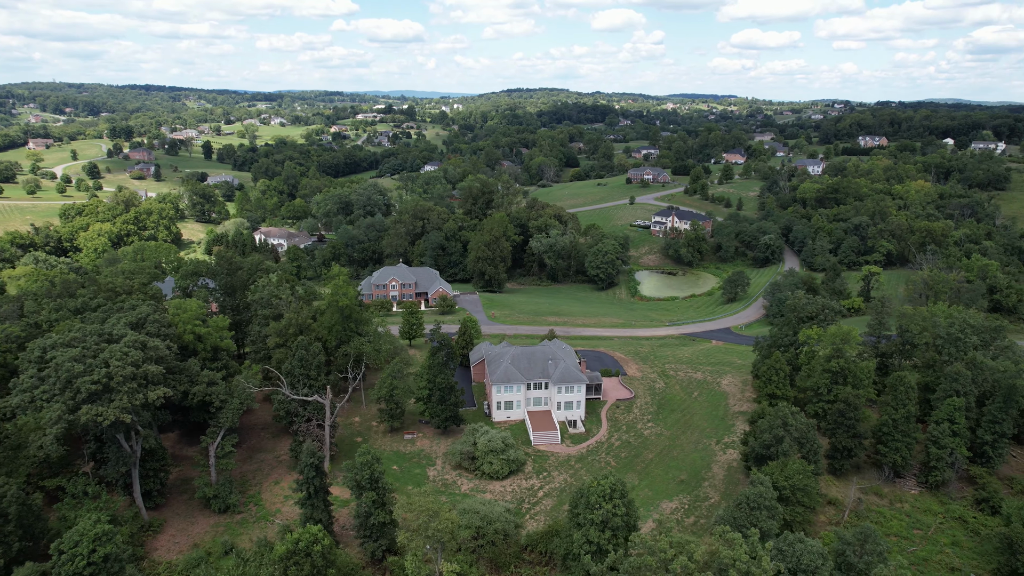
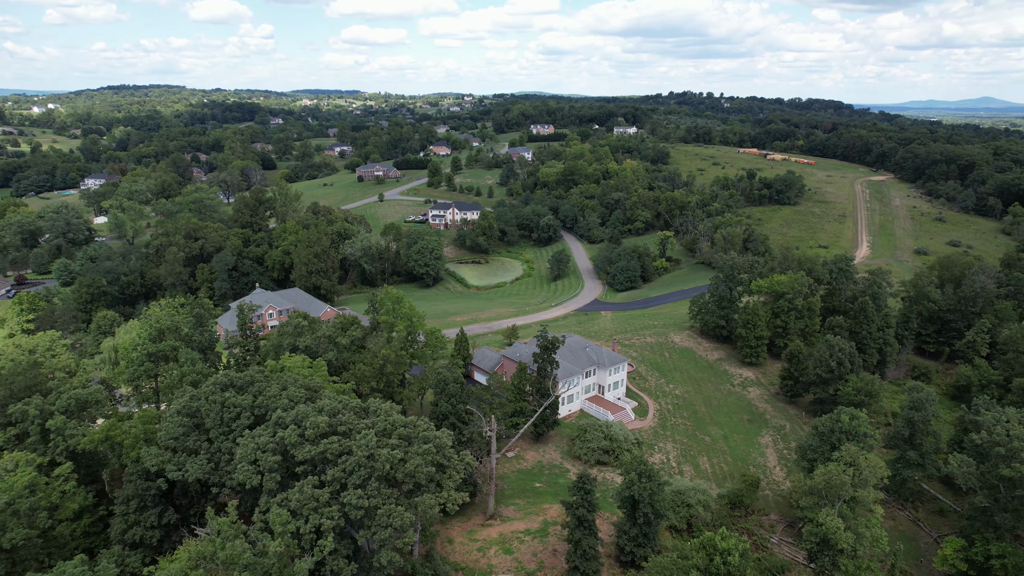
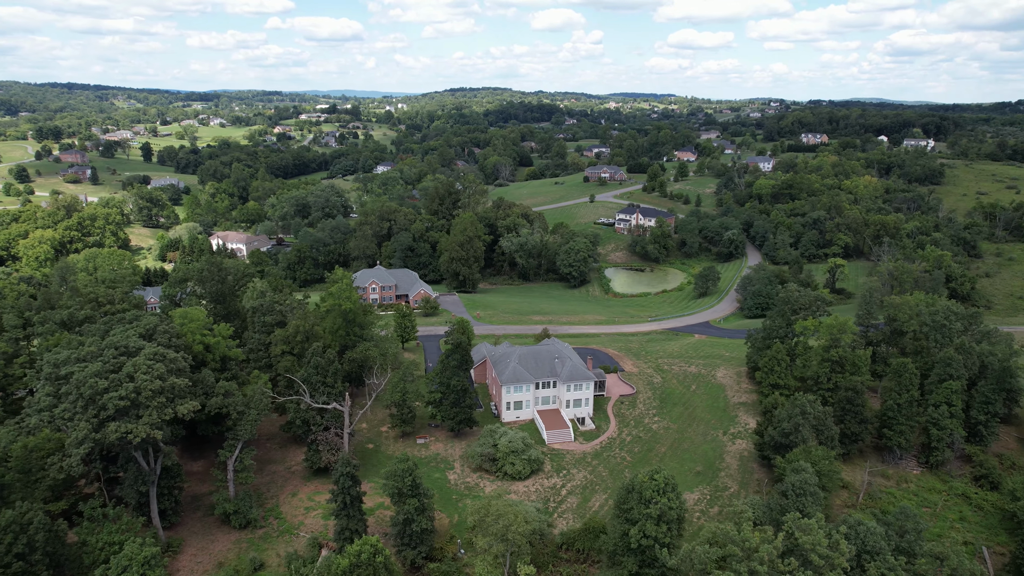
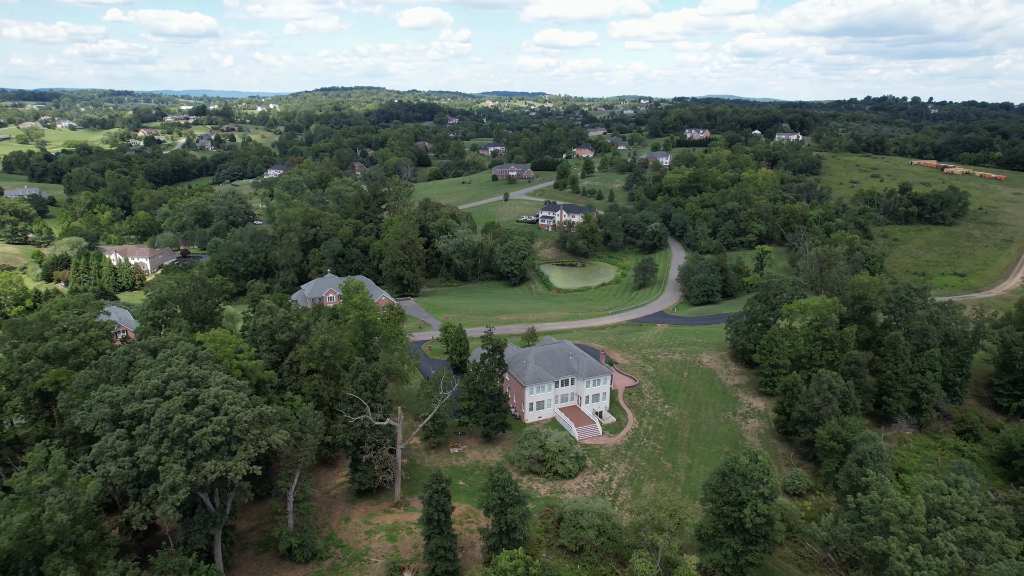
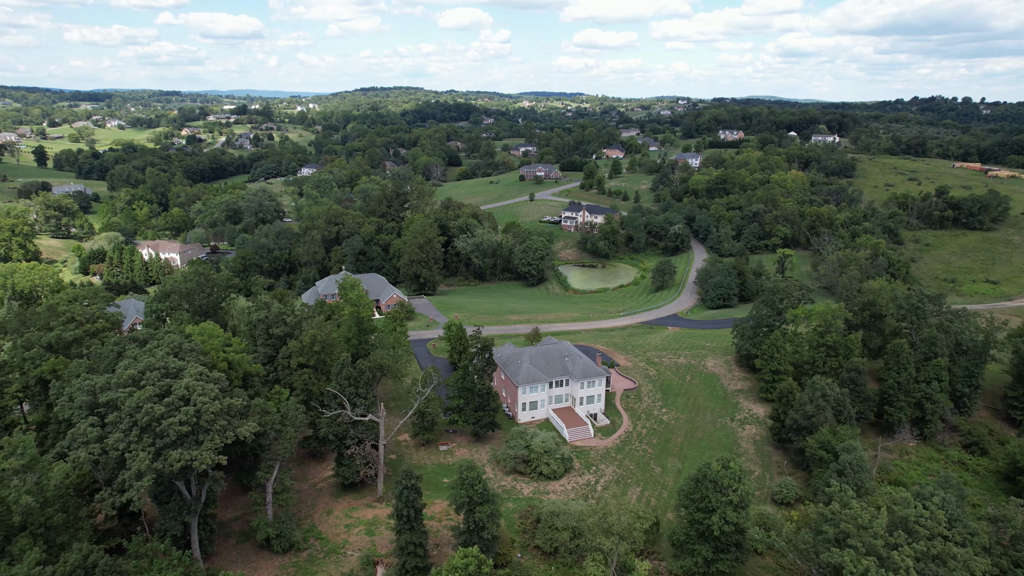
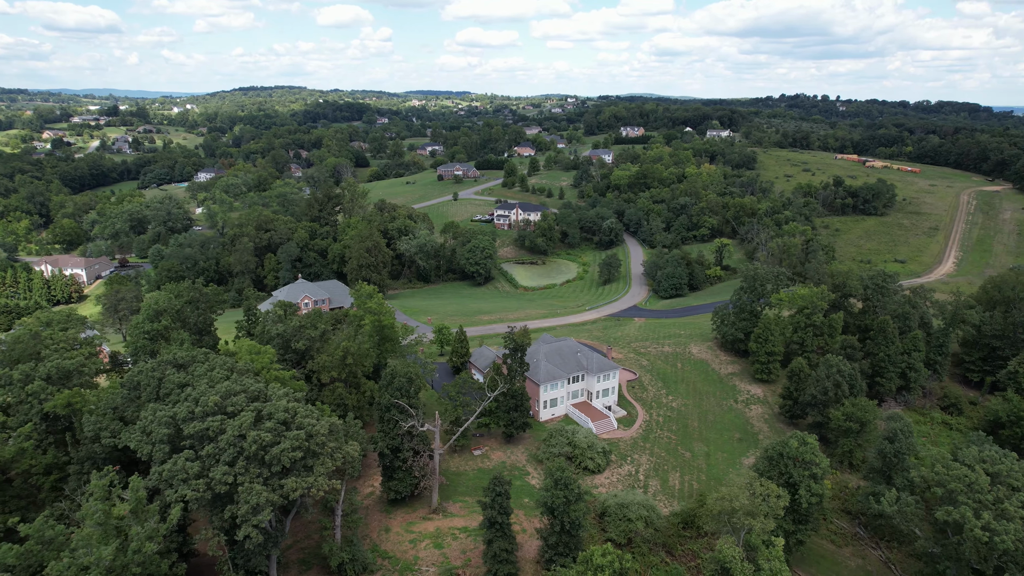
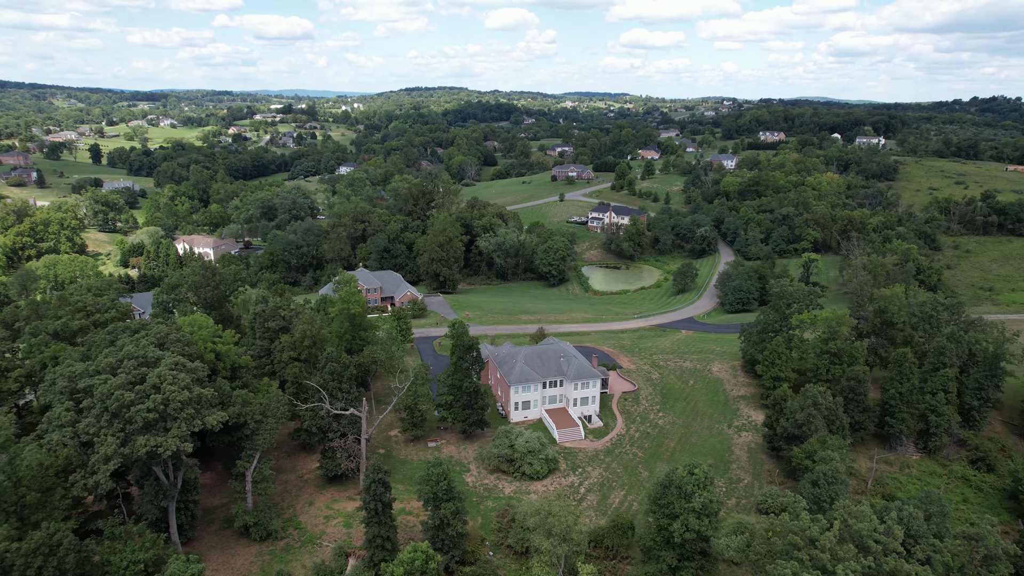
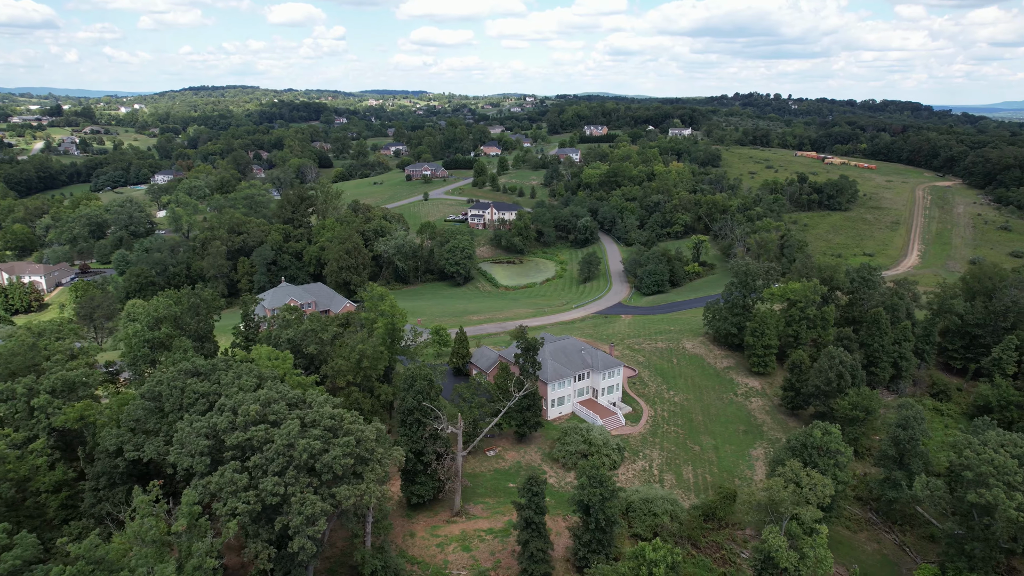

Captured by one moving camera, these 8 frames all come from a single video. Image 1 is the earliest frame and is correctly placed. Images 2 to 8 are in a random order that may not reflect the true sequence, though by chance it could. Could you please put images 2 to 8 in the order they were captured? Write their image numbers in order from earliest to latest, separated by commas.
3, 7, 5, 4, 6, 8, 2
